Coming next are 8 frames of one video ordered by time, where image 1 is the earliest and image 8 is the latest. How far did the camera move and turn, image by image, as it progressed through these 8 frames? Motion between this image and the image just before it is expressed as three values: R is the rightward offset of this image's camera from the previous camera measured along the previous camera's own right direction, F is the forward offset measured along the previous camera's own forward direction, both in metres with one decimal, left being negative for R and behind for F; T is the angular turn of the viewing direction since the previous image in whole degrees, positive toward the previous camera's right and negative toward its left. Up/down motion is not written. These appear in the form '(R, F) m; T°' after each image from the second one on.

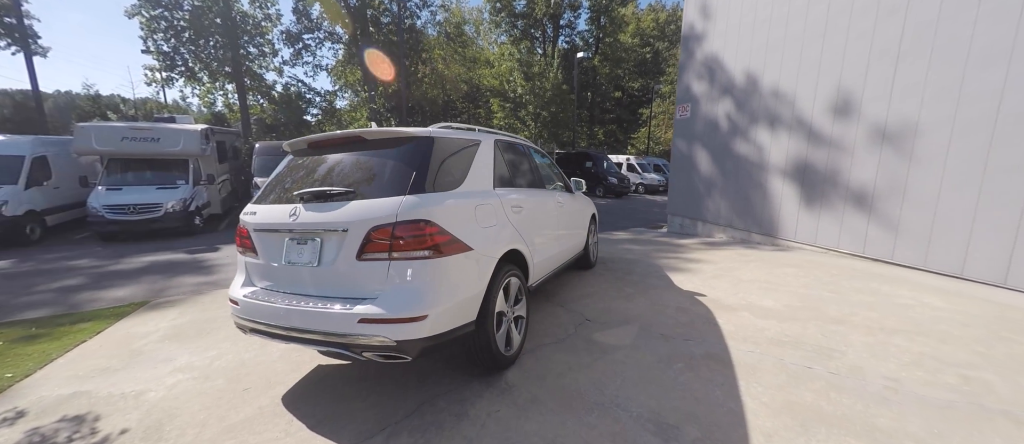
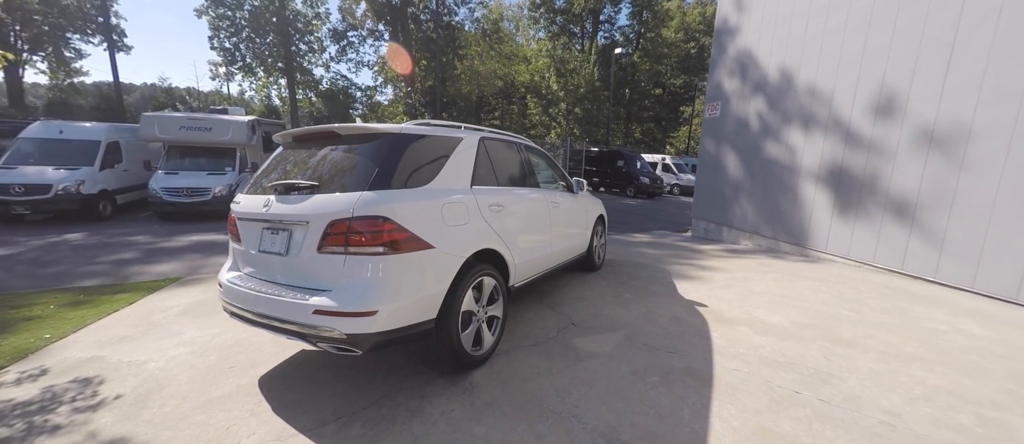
(+0.5, +0.1) m; -6°
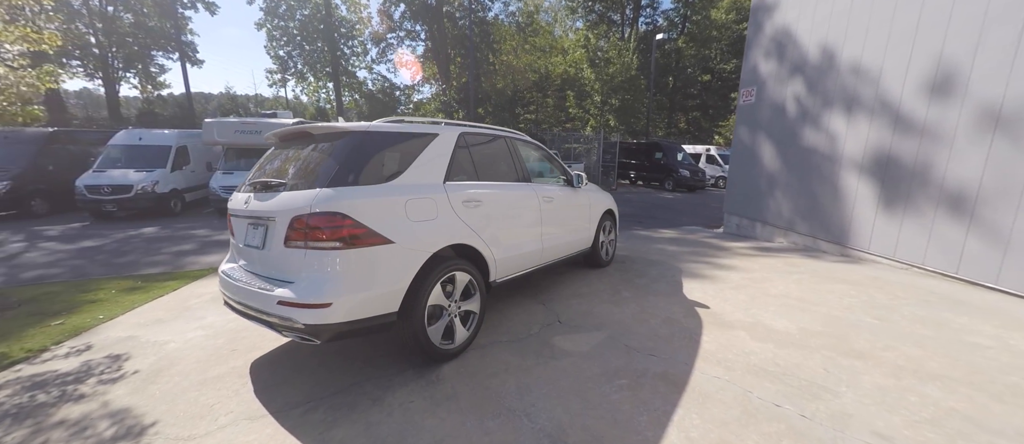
(+0.6, +0.1) m; -7°
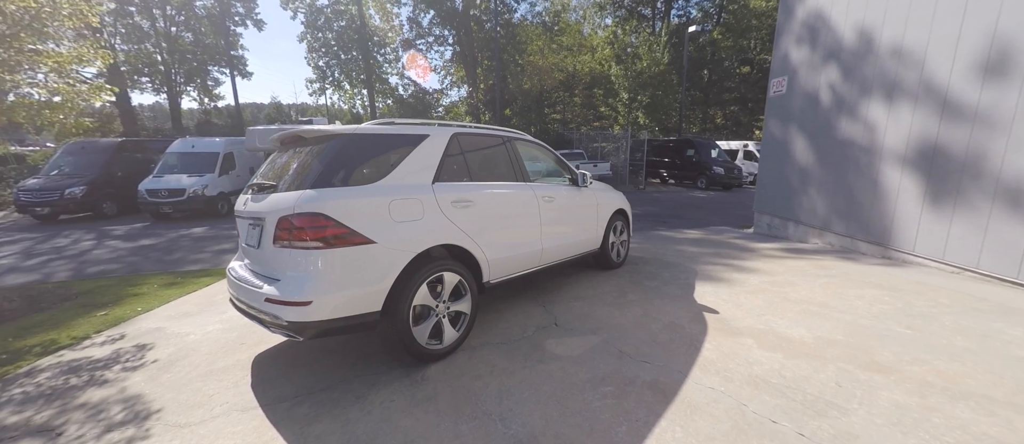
(+0.4, +0.1) m; -5°
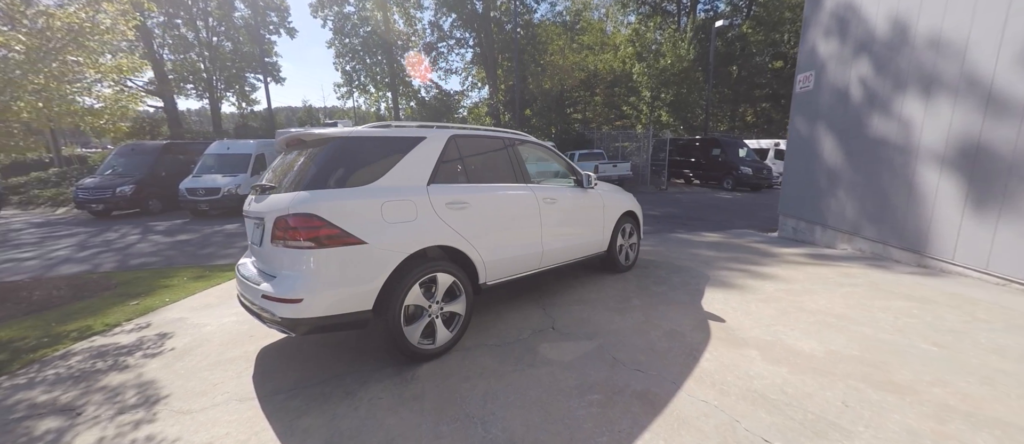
(+0.2, 0.0) m; -4°
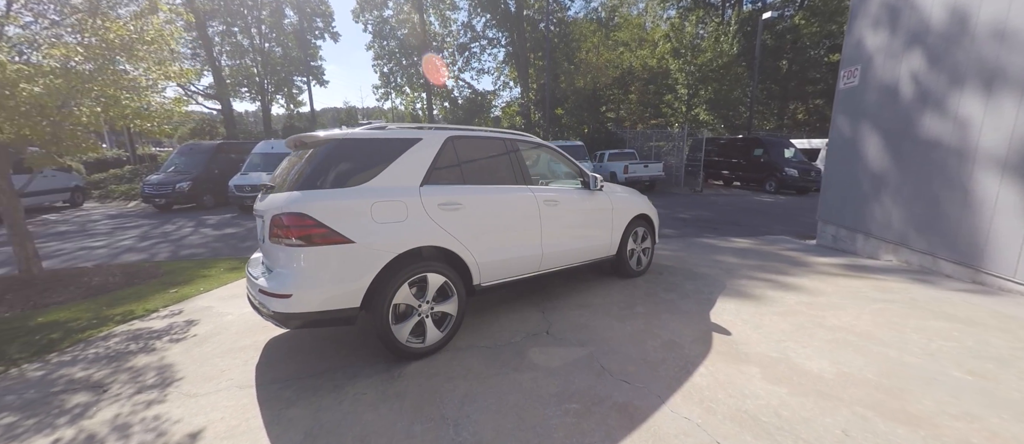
(+0.4, 0.0) m; -6°
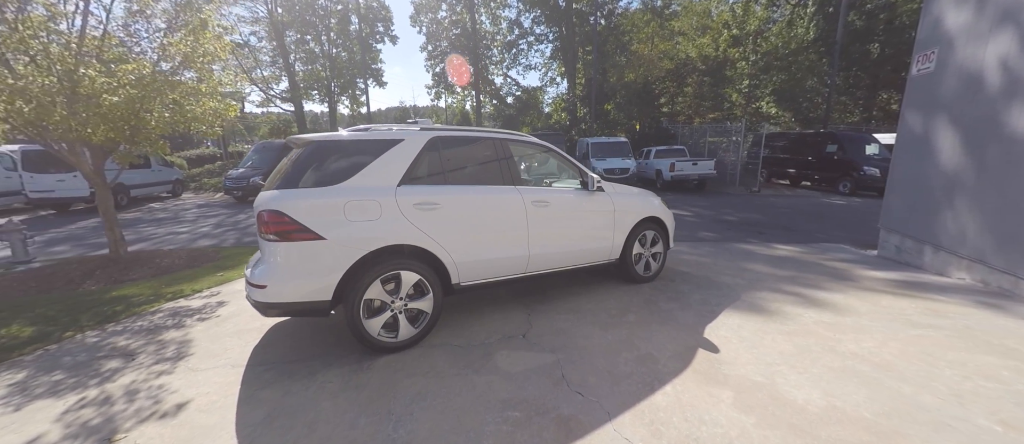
(+0.7, +0.1) m; -9°
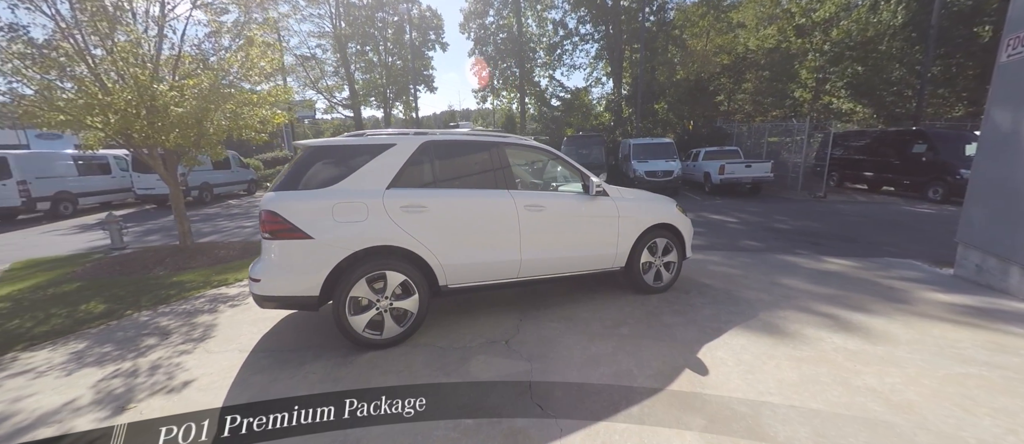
(+0.6, +0.1) m; -8°
